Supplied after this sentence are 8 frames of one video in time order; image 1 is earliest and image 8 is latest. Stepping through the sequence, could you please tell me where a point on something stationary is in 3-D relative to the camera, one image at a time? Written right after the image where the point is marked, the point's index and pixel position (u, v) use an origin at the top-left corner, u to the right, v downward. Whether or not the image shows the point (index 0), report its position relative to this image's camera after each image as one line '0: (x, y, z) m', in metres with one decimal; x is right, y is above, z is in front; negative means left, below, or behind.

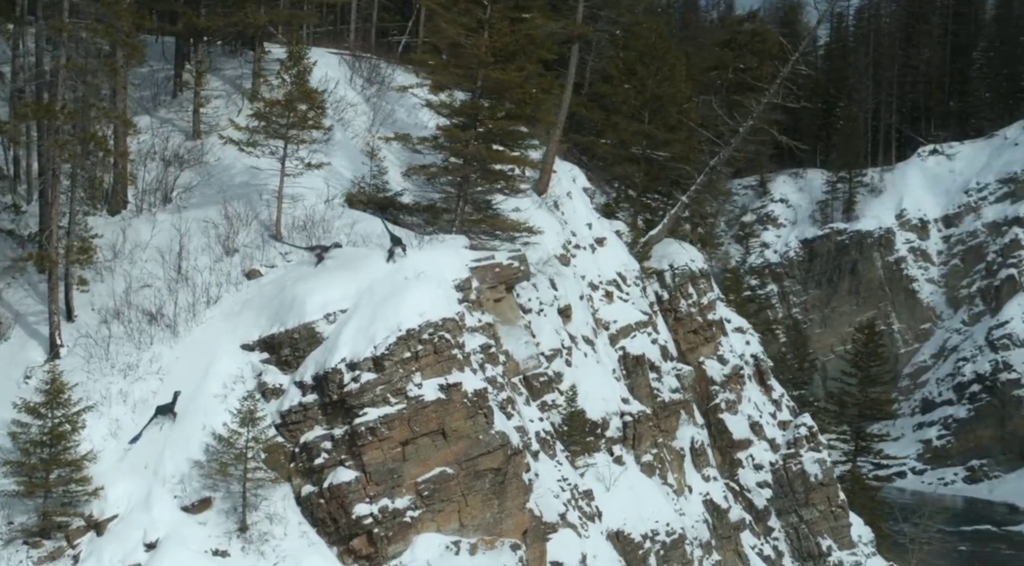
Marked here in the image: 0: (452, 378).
0: (-1.0, -1.6, +19.2) m
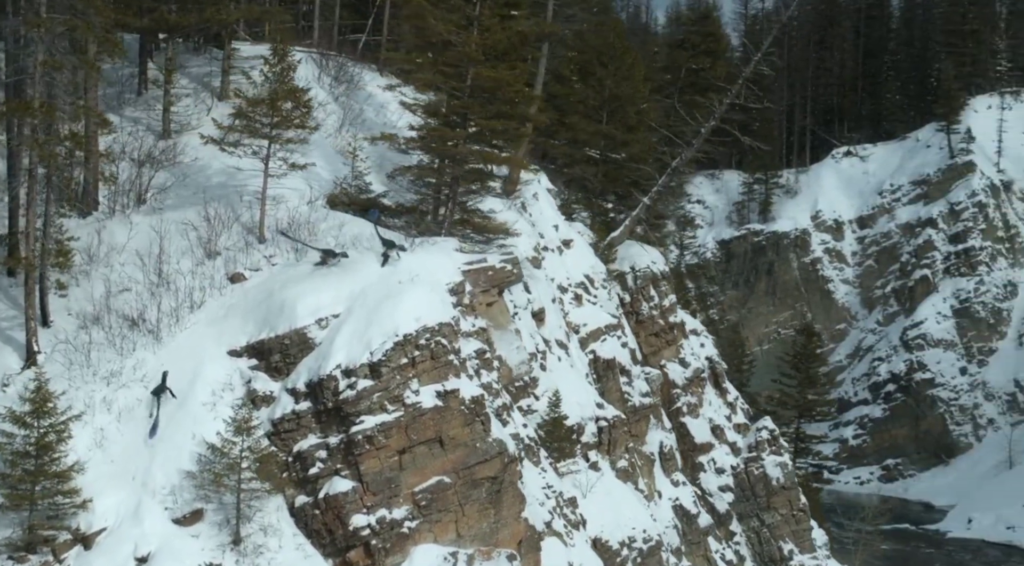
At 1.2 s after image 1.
0: (-1.0, -1.7, +18.8) m
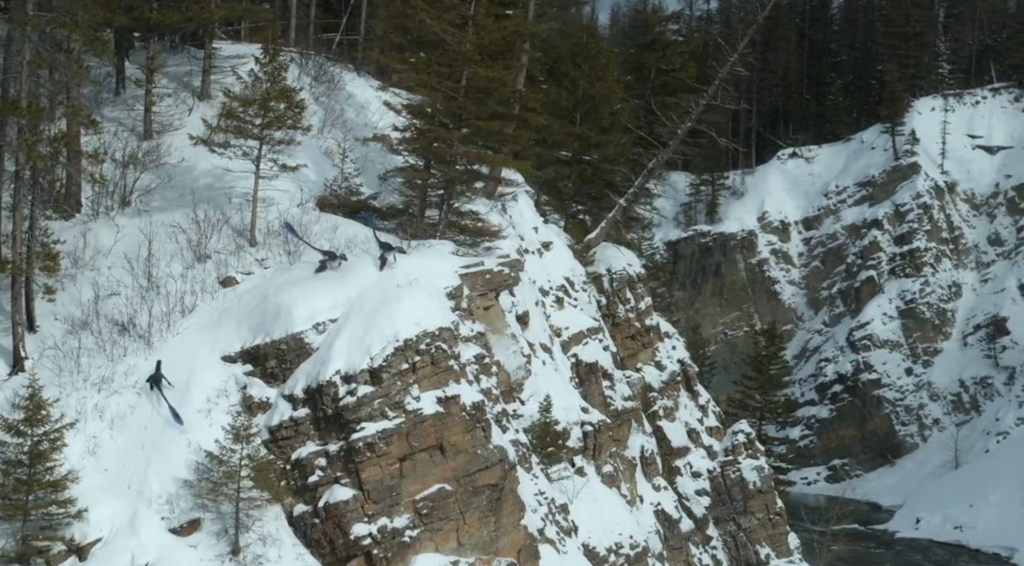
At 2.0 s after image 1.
0: (-1.0, -1.8, +18.4) m
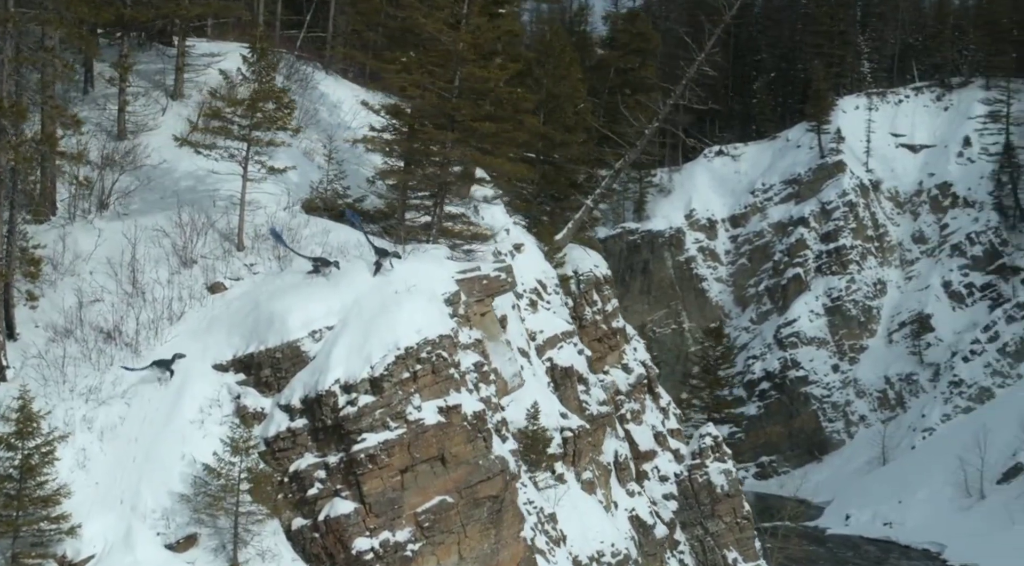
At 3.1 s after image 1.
0: (-1.0, -1.9, +18.0) m
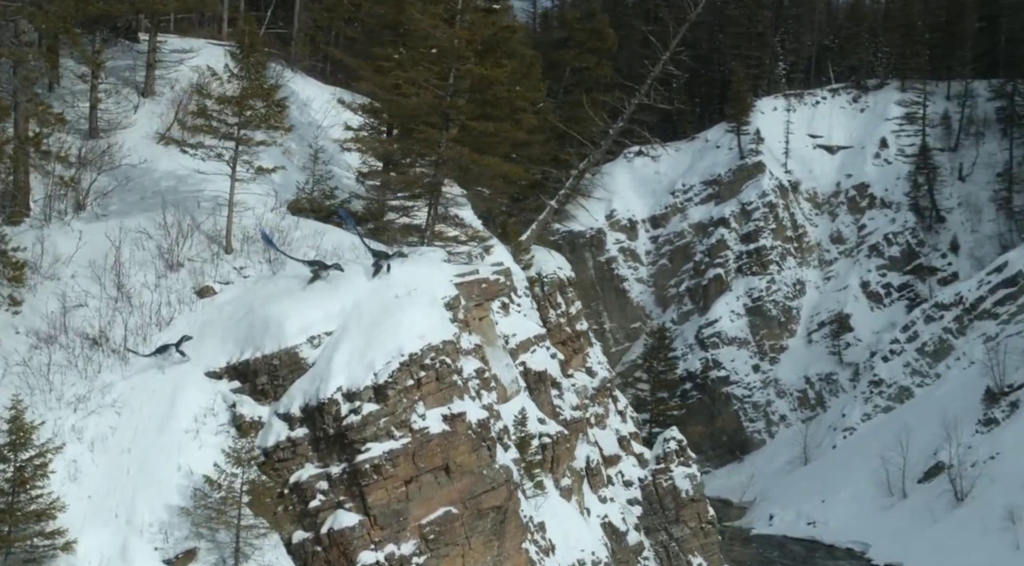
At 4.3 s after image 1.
0: (-0.9, -1.9, +17.5) m
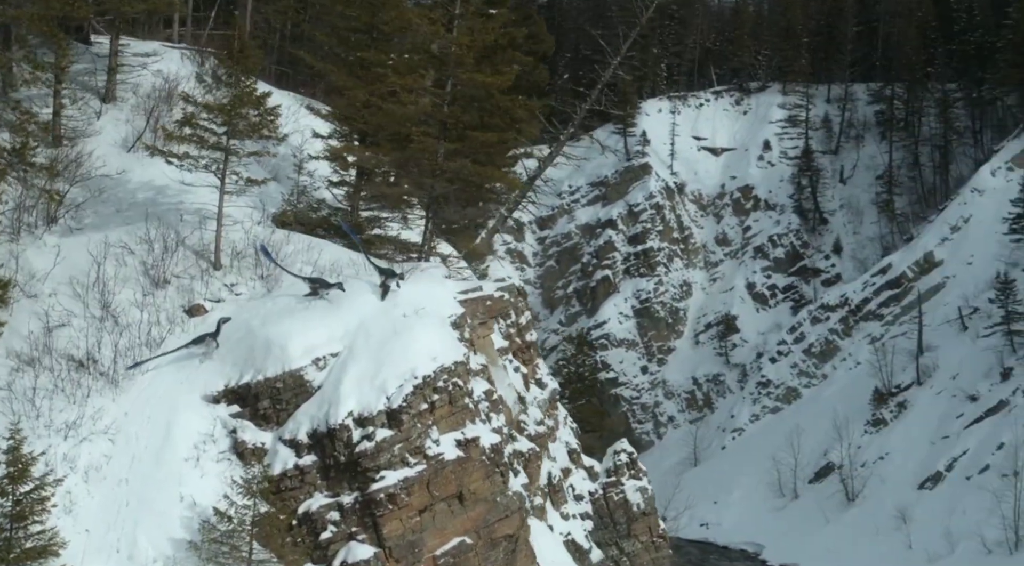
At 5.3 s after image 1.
0: (-0.6, -2.2, +16.7) m
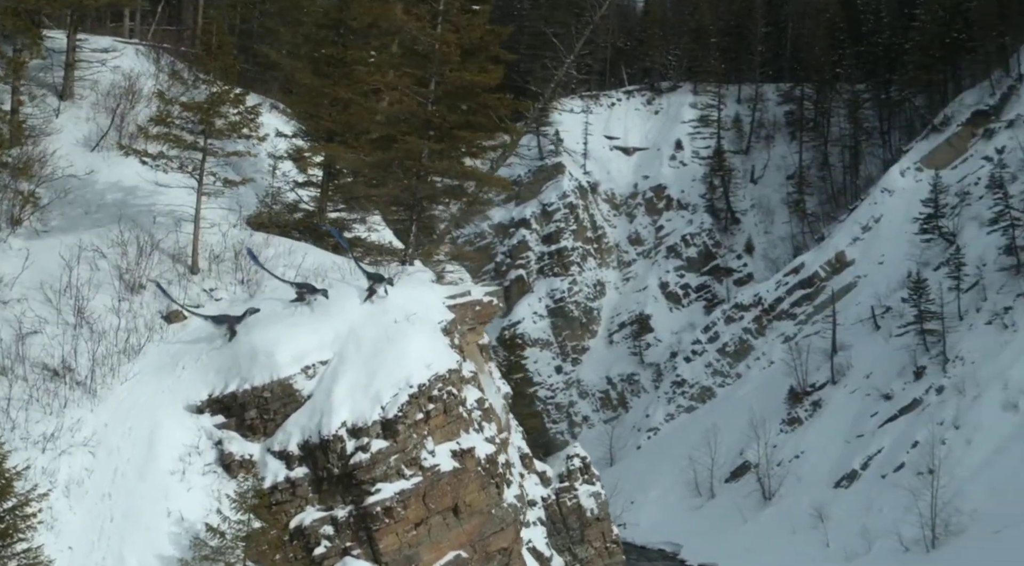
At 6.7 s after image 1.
0: (-0.7, -2.3, +16.3) m
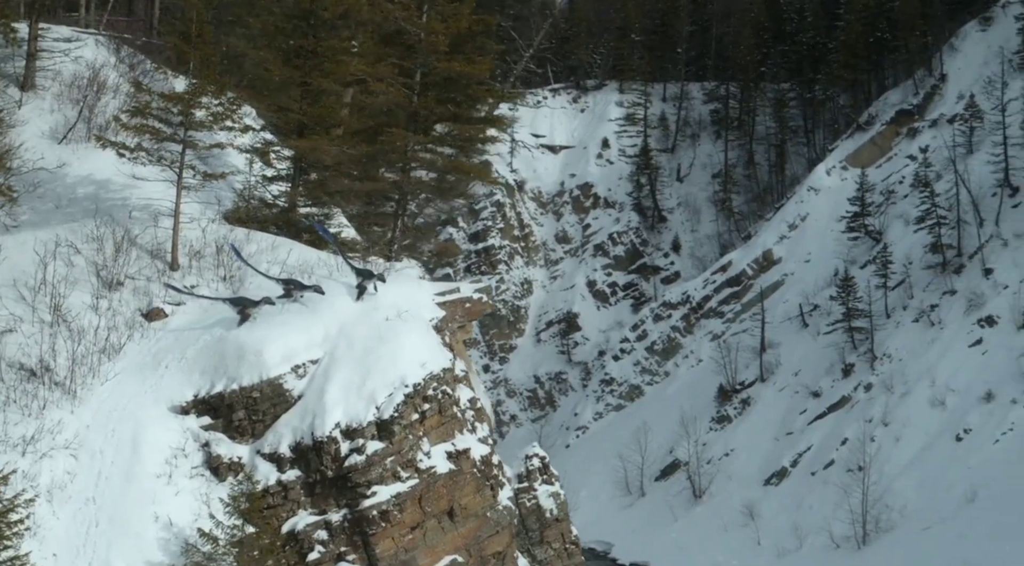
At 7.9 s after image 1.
0: (-0.7, -2.3, +15.9) m
